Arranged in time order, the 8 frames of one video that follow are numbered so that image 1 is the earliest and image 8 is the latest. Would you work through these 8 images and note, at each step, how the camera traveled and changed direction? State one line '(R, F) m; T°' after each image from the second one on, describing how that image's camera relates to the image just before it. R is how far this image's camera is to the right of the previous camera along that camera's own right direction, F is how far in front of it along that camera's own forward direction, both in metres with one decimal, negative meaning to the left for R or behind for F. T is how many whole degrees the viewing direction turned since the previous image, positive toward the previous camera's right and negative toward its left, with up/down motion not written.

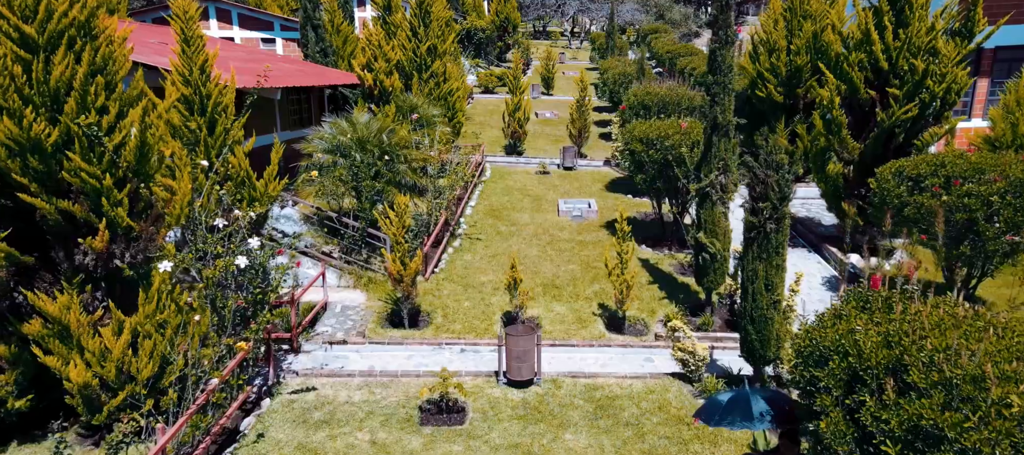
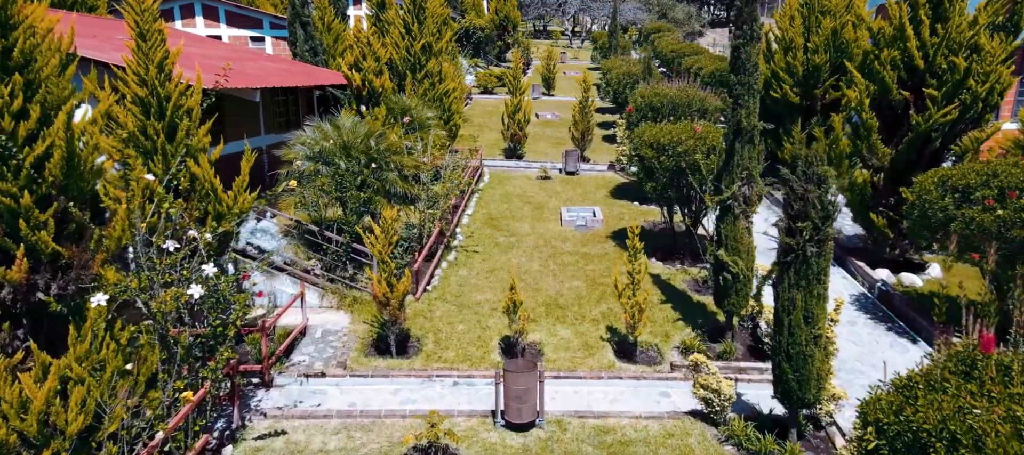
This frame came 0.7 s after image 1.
(0.0, +0.8) m; 0°
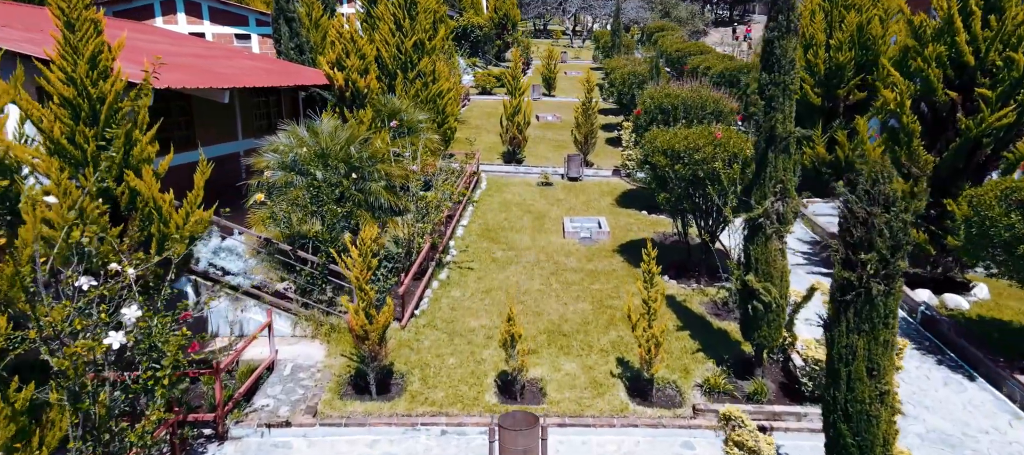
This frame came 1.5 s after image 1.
(0.0, +0.9) m; 0°
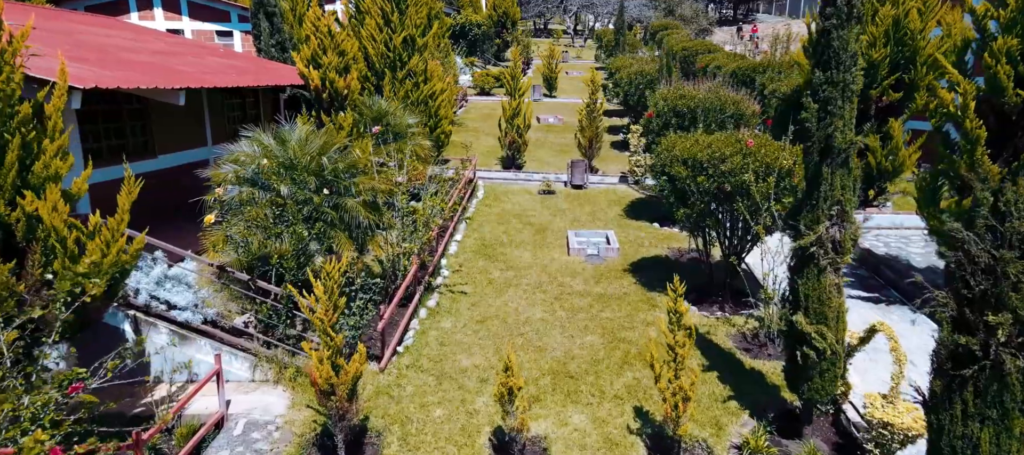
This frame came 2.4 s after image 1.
(0.0, +1.1) m; 0°
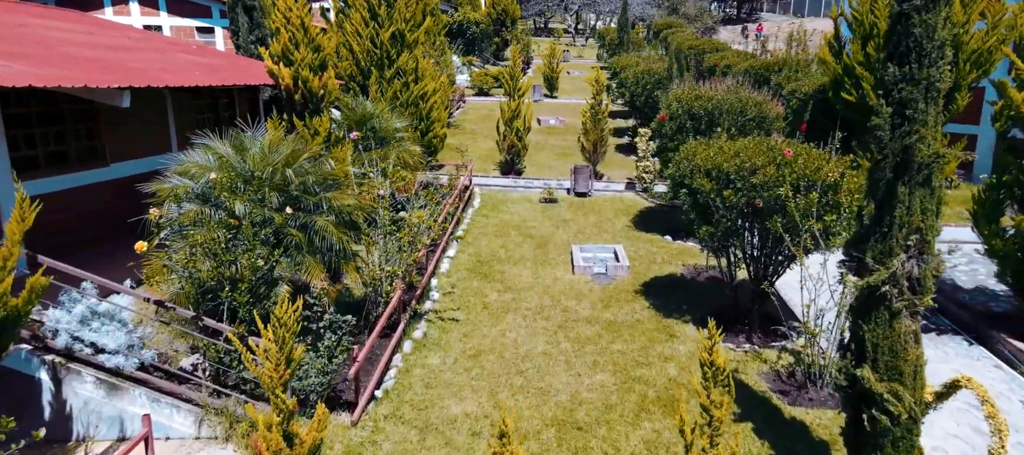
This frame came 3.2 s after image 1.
(0.0, +1.0) m; 0°
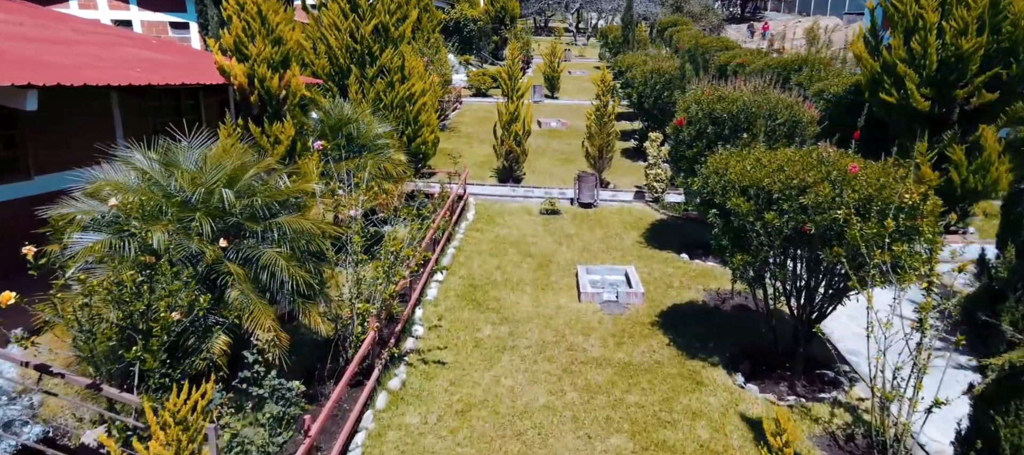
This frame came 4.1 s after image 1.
(0.0, +1.2) m; 0°
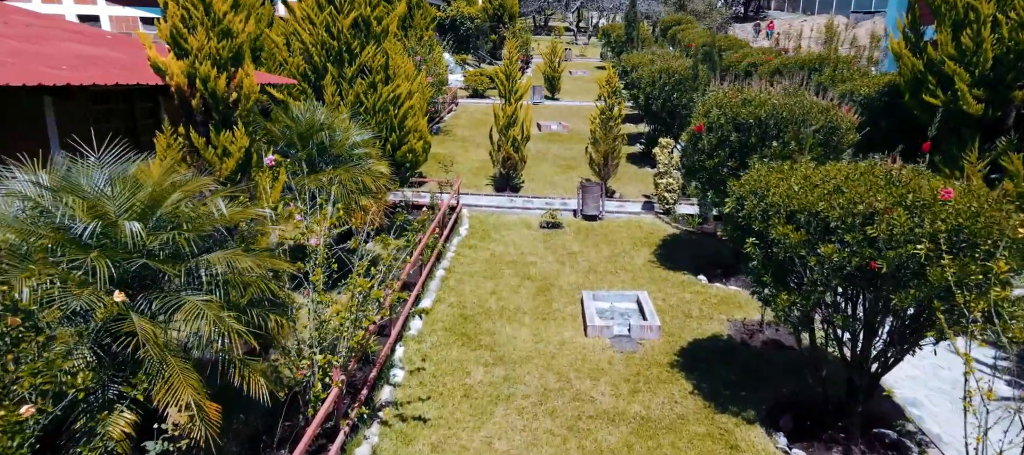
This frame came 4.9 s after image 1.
(0.0, +1.0) m; 0°
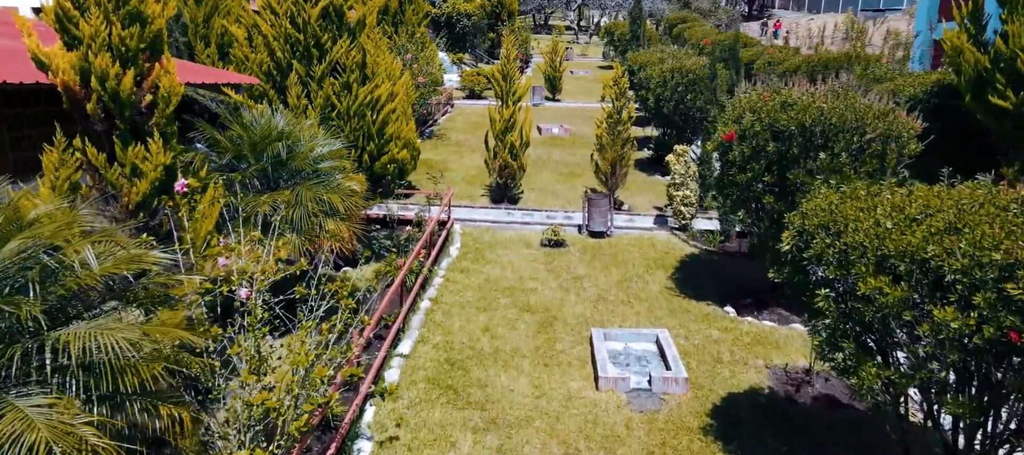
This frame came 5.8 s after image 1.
(0.0, +1.2) m; 0°
